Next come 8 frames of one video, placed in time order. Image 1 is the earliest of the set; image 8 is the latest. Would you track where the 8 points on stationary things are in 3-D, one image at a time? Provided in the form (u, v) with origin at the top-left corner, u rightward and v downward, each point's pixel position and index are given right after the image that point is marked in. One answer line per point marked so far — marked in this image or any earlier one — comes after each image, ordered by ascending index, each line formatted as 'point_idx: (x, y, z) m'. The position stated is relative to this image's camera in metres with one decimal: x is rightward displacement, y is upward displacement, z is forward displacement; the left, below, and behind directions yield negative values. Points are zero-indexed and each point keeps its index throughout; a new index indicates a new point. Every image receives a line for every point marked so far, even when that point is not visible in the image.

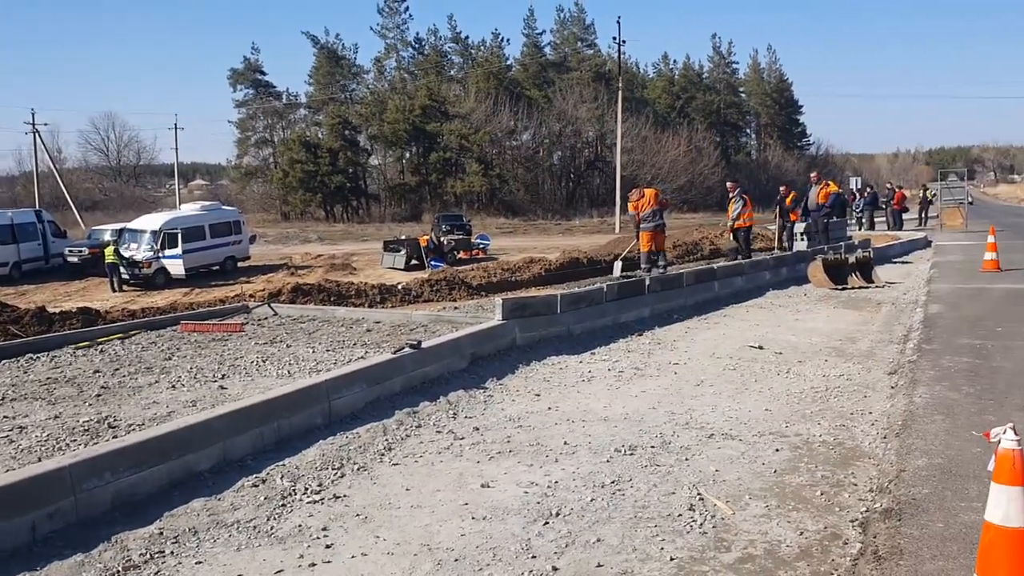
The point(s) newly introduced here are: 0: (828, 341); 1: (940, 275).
0: (+3.6, -0.6, +11.6) m
1: (+7.7, +0.2, +18.1) m
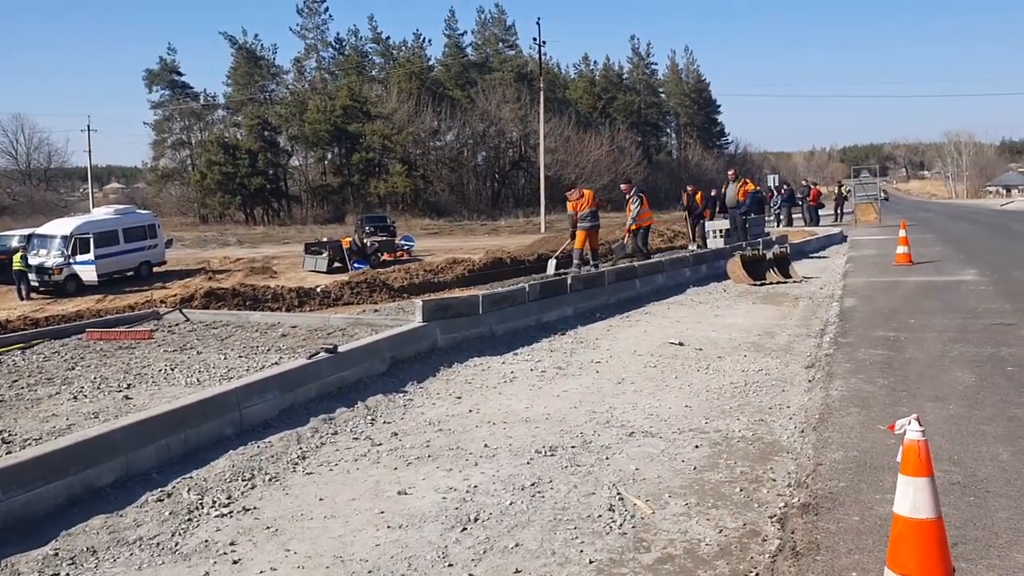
0: (+2.7, -0.6, +11.7) m
1: (+6.3, +0.3, +18.5) m
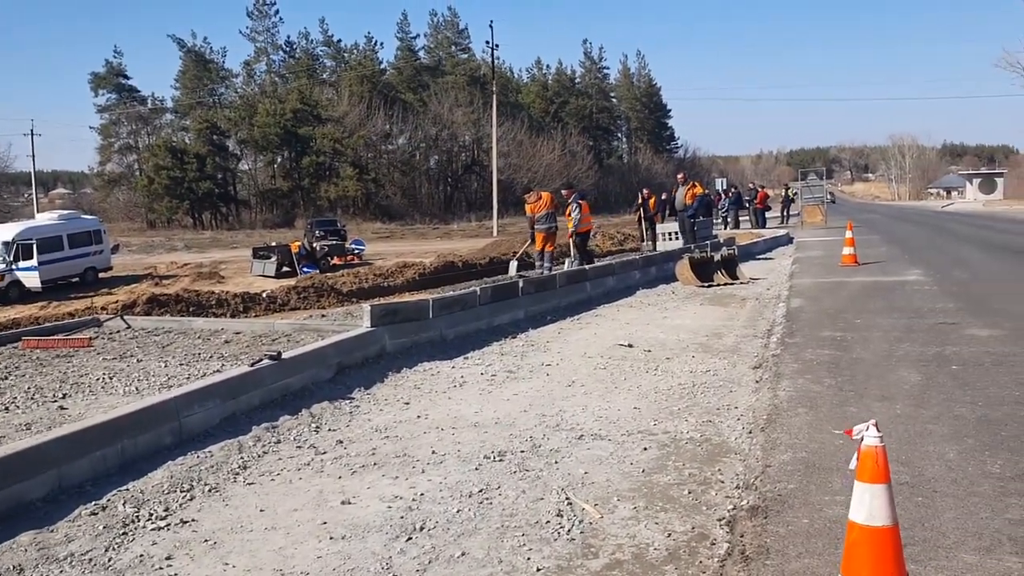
0: (+2.1, -0.6, +11.7) m
1: (+5.4, +0.3, +18.6) m
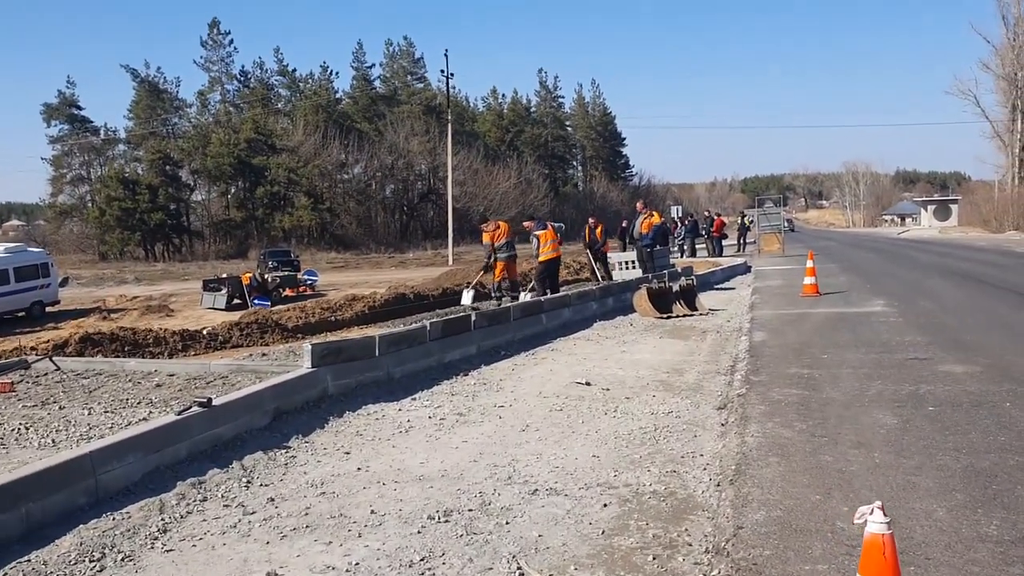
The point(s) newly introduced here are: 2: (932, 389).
0: (+1.6, -1.0, +11.2) m
1: (+4.6, -0.2, +18.3) m
2: (+3.5, -0.8, +8.4) m
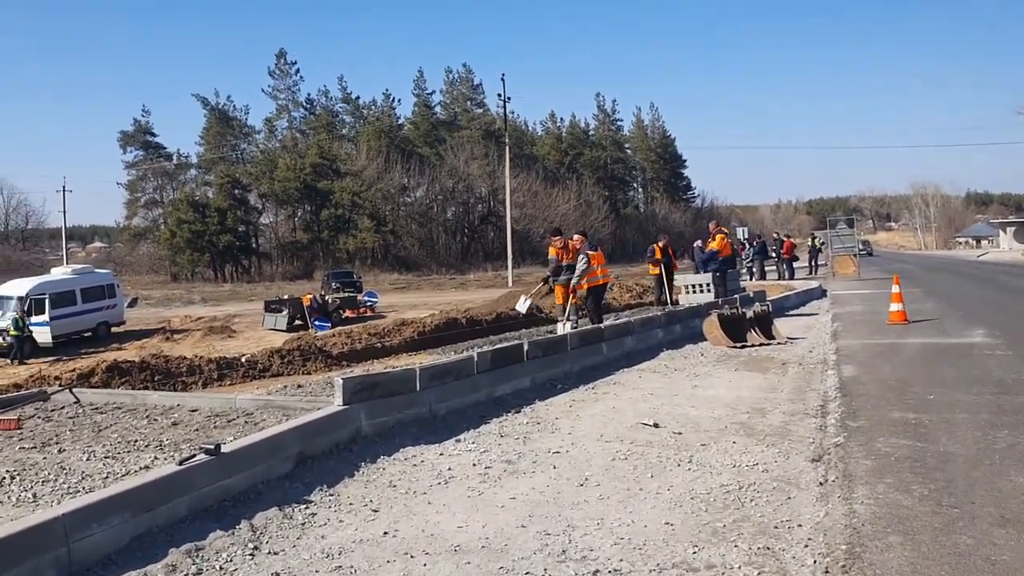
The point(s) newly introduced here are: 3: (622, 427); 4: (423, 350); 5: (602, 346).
0: (+2.2, -1.3, +9.9) m
1: (+5.6, -0.7, +16.8) m
2: (+3.9, -1.1, +6.9) m
3: (+1.0, -1.3, +9.3) m
4: (-1.4, -1.0, +15.6) m
5: (+1.3, -0.8, +13.5) m
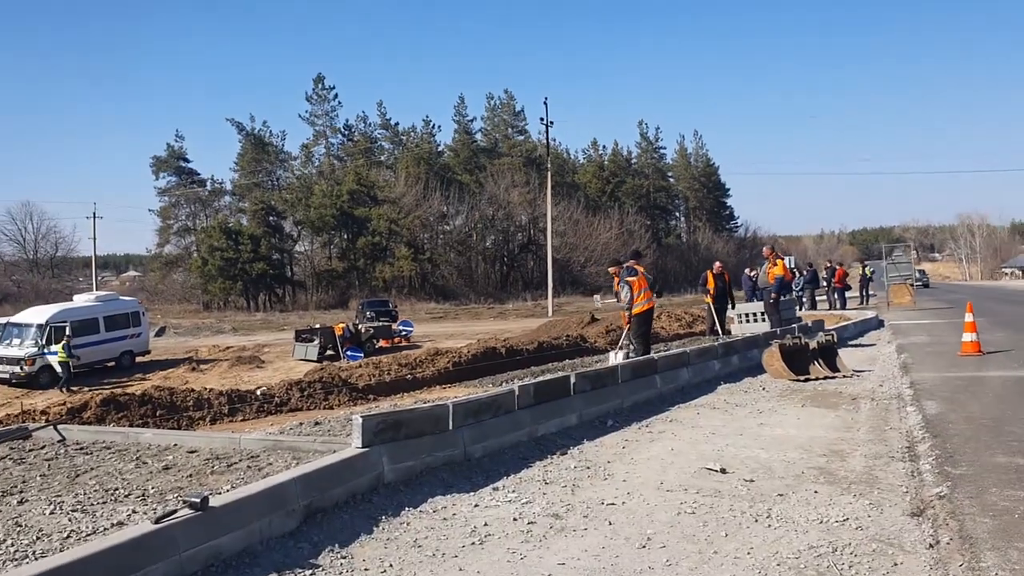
0: (+2.6, -1.5, +8.7) m
1: (+6.2, -1.1, +15.5) m
2: (+4.2, -1.2, +5.7) m
3: (+1.4, -1.5, +8.1) m
4: (-0.8, -1.4, +14.5) m
5: (+1.8, -1.1, +12.4) m
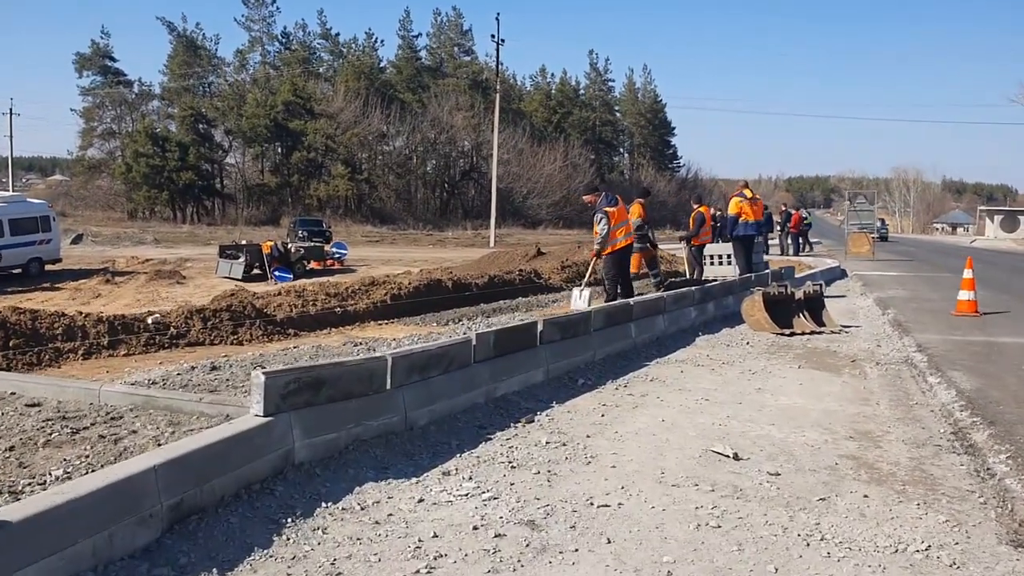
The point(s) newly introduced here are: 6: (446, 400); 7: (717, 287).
0: (+2.3, -1.1, +6.9) m
1: (+5.5, -0.4, +13.9) m
2: (+4.0, -1.1, +4.0) m
3: (+1.1, -1.1, +6.3) m
4: (-1.4, -0.4, +12.4) m
5: (+1.3, -0.4, +10.5) m
6: (-0.4, -0.8, +6.9) m
7: (+2.8, 0.0, +13.6) m
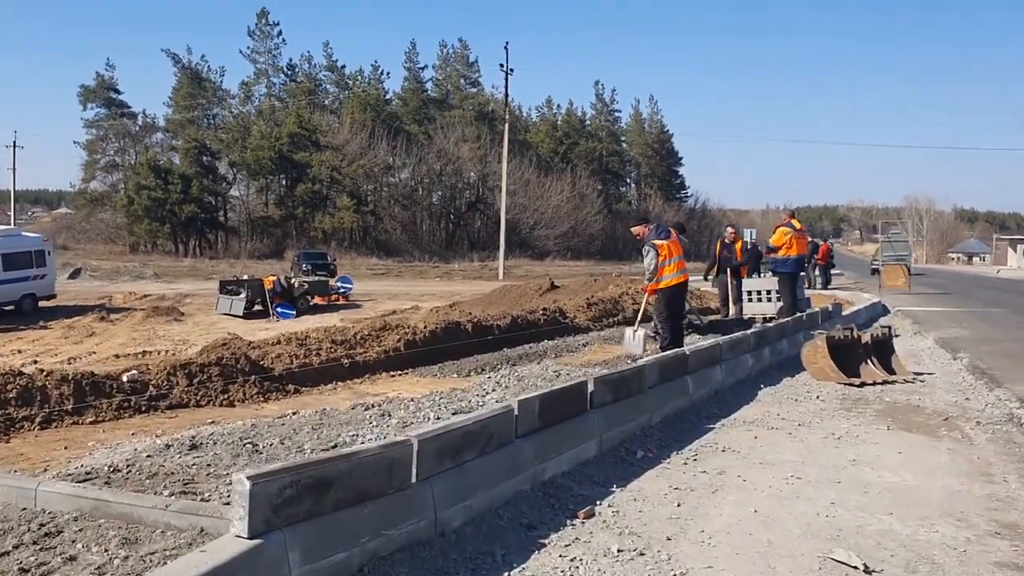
0: (+2.6, -1.4, +5.3) m
1: (+5.9, -0.9, +12.3) m
2: (+4.3, -1.3, +2.4) m
3: (+1.4, -1.4, +4.7) m
4: (-1.1, -0.9, +10.9) m
5: (+1.6, -0.8, +9.0) m
6: (-0.1, -1.1, +5.3) m
7: (+3.2, -0.5, +12.0) m
